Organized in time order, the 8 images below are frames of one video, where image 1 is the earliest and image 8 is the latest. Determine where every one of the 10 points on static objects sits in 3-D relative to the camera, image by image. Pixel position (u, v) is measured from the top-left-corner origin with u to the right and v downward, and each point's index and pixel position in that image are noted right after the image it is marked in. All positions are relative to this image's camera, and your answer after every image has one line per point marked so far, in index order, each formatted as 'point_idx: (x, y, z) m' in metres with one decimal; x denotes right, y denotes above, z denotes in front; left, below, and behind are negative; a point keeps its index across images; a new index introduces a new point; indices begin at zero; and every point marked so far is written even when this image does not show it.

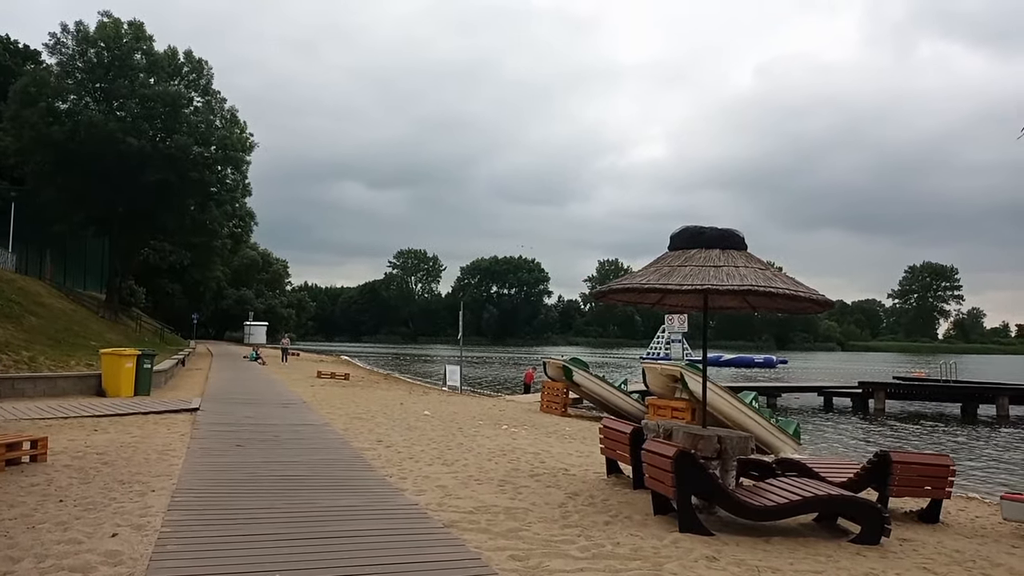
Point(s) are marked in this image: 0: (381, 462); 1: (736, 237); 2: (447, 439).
0: (-1.8, -2.3, +10.0) m
1: (+2.5, +0.6, +8.2) m
2: (-1.1, -2.6, +12.6) m
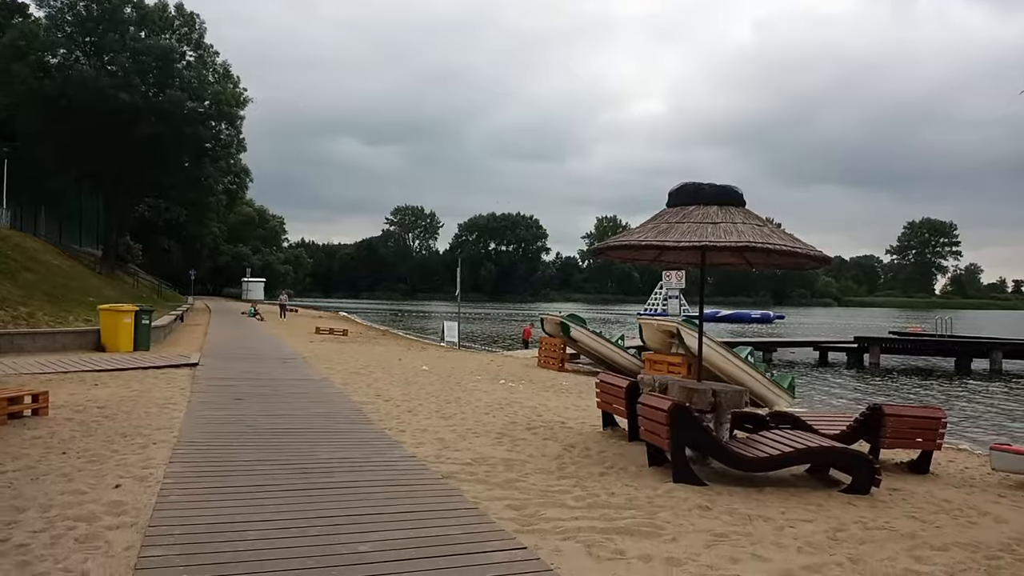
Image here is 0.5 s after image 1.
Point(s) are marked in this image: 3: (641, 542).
0: (-1.8, -1.7, +10.1) m
1: (+2.4, +1.0, +8.1) m
2: (-1.1, -1.8, +12.7) m
3: (+0.9, -1.8, +5.1) m
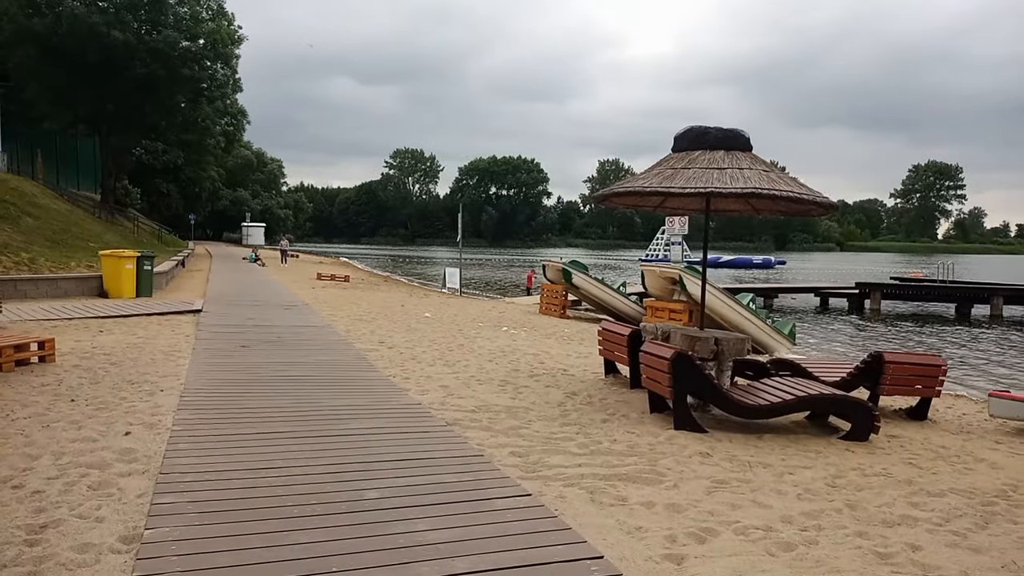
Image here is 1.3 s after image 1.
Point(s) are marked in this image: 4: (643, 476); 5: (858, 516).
0: (-1.8, -1.0, +10.2) m
1: (+2.5, +1.6, +8.0) m
2: (-1.1, -0.9, +12.8) m
3: (+0.9, -1.4, +5.2) m
4: (+1.0, -1.4, +5.5) m
5: (+2.3, -1.5, +5.0) m
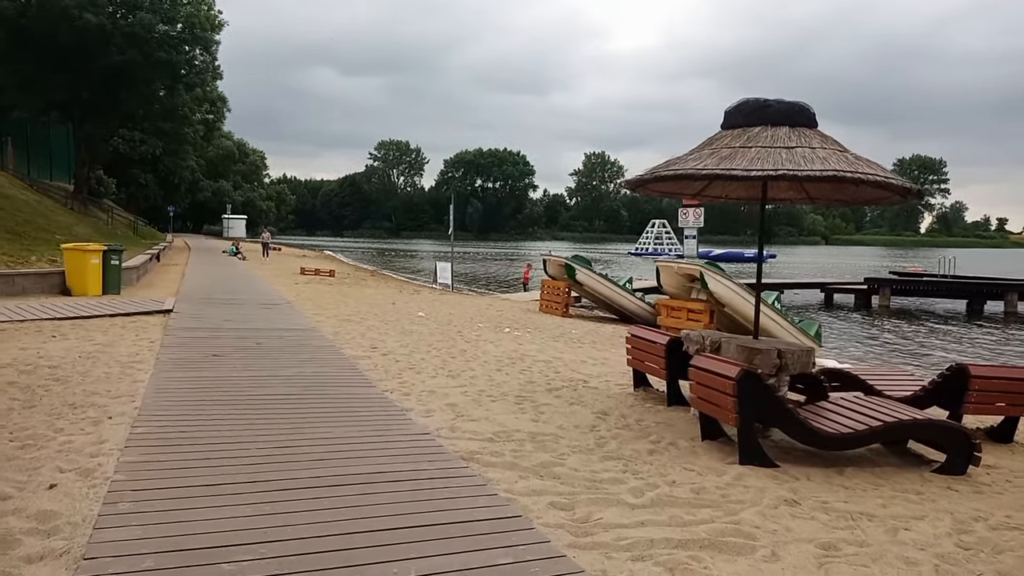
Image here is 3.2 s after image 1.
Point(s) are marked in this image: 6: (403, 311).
0: (-1.6, -1.0, +8.9) m
1: (+2.7, +1.6, +6.8) m
2: (-1.0, -0.9, +11.5) m
3: (+1.2, -1.5, +4.0) m
4: (+1.2, -1.4, +4.2) m
5: (+2.6, -1.6, +3.7) m
6: (-2.4, -0.5, +16.1) m
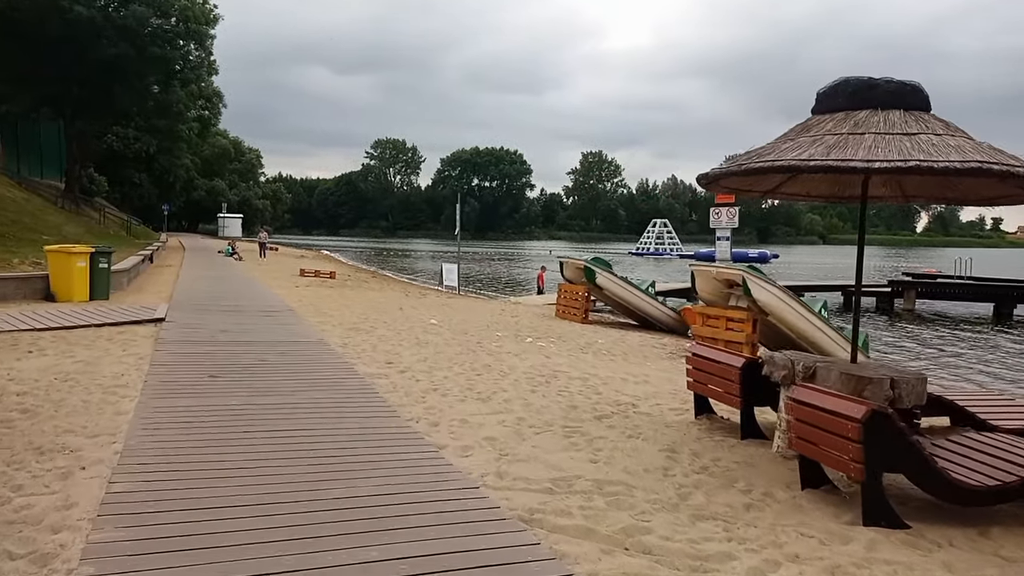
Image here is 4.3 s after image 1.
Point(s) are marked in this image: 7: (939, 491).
0: (-1.2, -1.1, +7.8) m
1: (+3.1, +1.5, +5.6) m
2: (-0.6, -1.0, +10.4) m
3: (+1.6, -1.6, +2.9) m
4: (+1.7, -1.6, +3.1) m
5: (+3.0, -1.7, +2.6) m
6: (-2.0, -0.6, +15.0) m
7: (+2.7, -1.3, +4.8) m
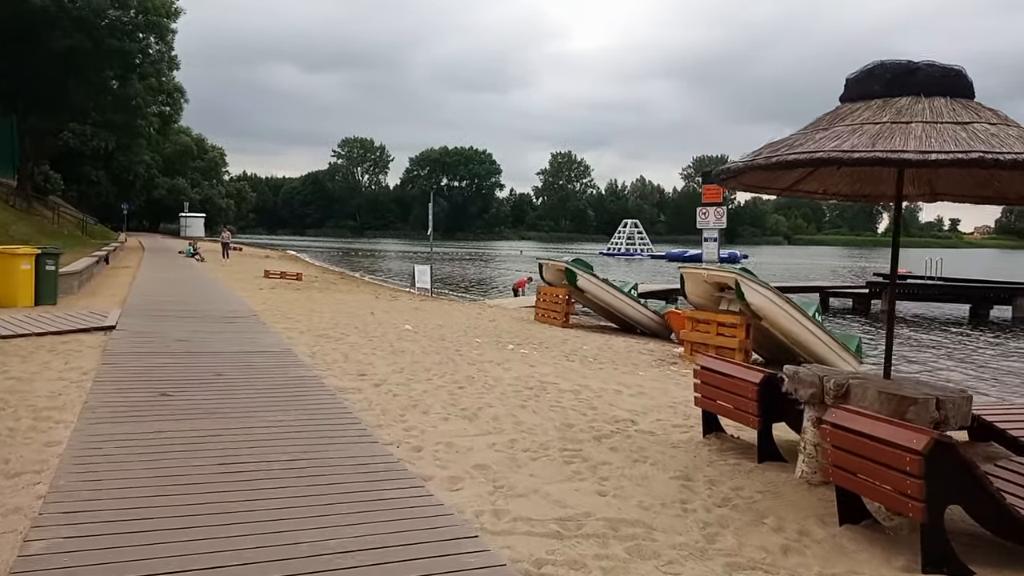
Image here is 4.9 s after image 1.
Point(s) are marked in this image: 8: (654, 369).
0: (-1.3, -1.2, +7.0) m
1: (+3.1, +1.4, +5.0) m
2: (-0.8, -1.1, +9.6) m
3: (+1.7, -1.6, +2.2) m
4: (+1.8, -1.6, +2.5) m
5: (+3.1, -1.8, +2.0) m
6: (-2.4, -0.7, +14.1) m
7: (+2.7, -1.4, +4.2) m
8: (+2.1, -1.2, +11.2) m
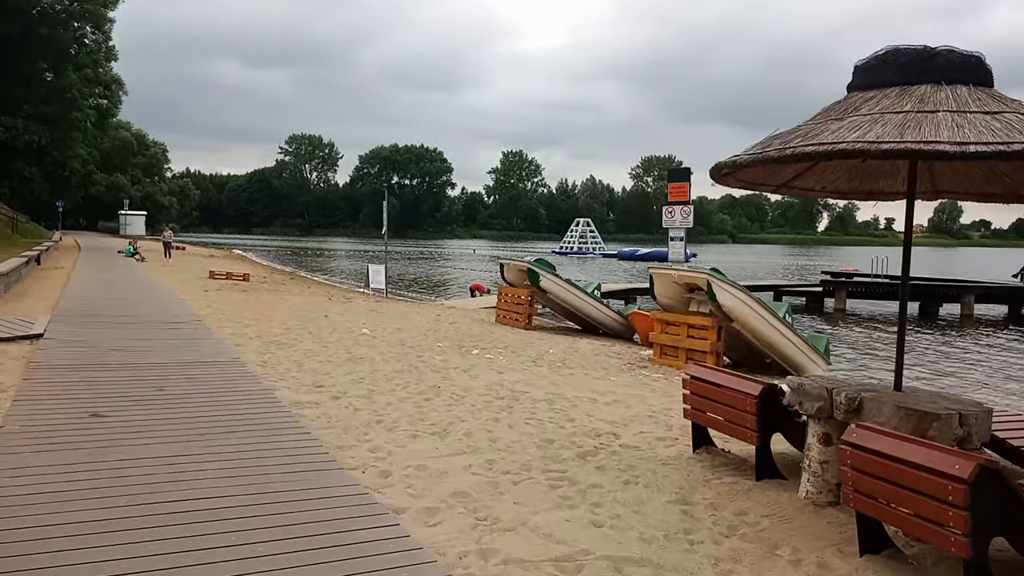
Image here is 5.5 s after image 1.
0: (-1.5, -1.3, +6.3) m
1: (+3.0, +1.4, +4.7) m
2: (-1.2, -1.1, +9.0) m
3: (+1.8, -1.7, +1.8) m
4: (+1.9, -1.7, +2.0) m
5: (+3.2, -1.8, +1.7) m
6: (-3.1, -0.7, +13.4) m
7: (+2.7, -1.4, +3.8) m
8: (+1.6, -1.2, +10.7) m
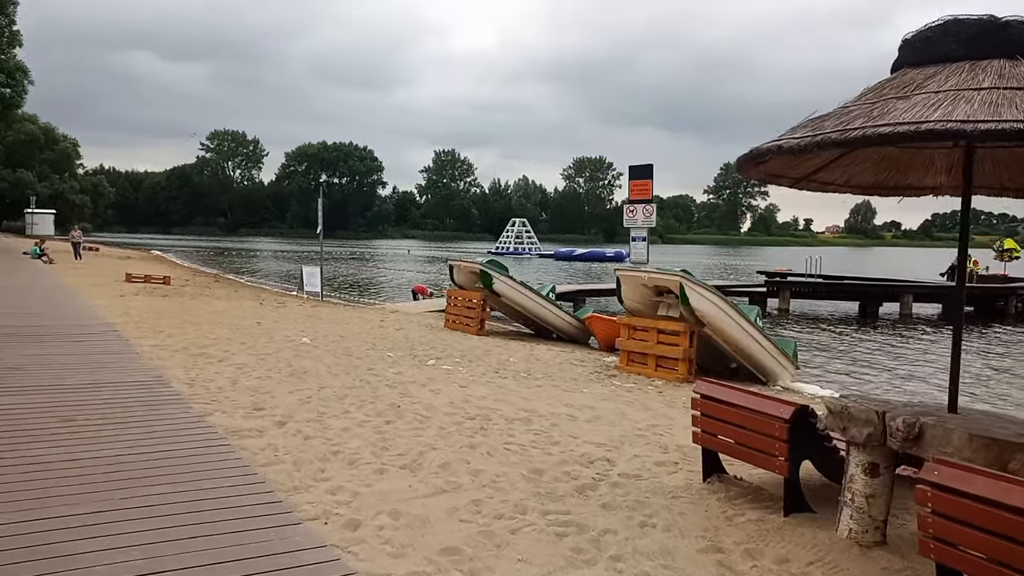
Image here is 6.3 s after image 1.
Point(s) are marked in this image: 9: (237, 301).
0: (-1.6, -1.3, +5.3) m
1: (+3.0, +1.3, +4.1) m
2: (-1.5, -1.2, +8.0) m
3: (+2.1, -1.7, +1.1) m
4: (+2.1, -1.7, +1.3) m
5: (+3.6, -1.8, +1.1) m
6: (-3.8, -0.8, +12.2) m
7: (+2.8, -1.4, +3.2) m
8: (+1.1, -1.3, +10.0) m
9: (-6.9, -0.3, +18.6) m
